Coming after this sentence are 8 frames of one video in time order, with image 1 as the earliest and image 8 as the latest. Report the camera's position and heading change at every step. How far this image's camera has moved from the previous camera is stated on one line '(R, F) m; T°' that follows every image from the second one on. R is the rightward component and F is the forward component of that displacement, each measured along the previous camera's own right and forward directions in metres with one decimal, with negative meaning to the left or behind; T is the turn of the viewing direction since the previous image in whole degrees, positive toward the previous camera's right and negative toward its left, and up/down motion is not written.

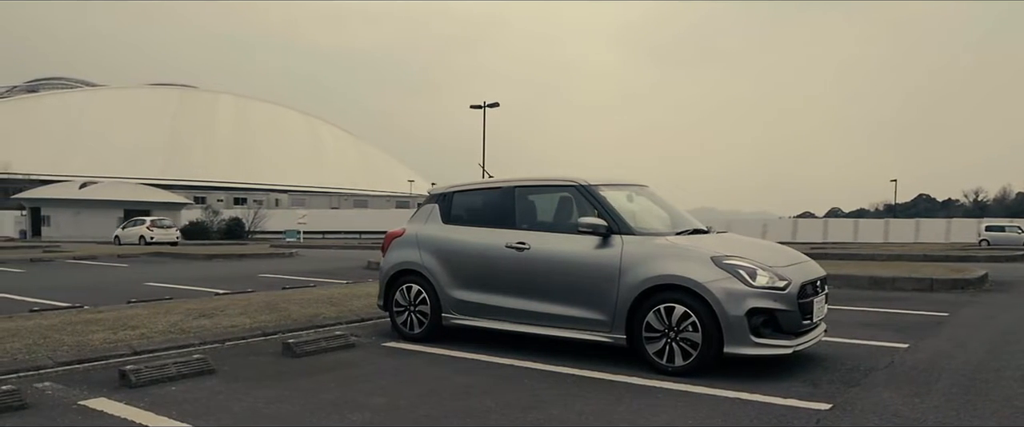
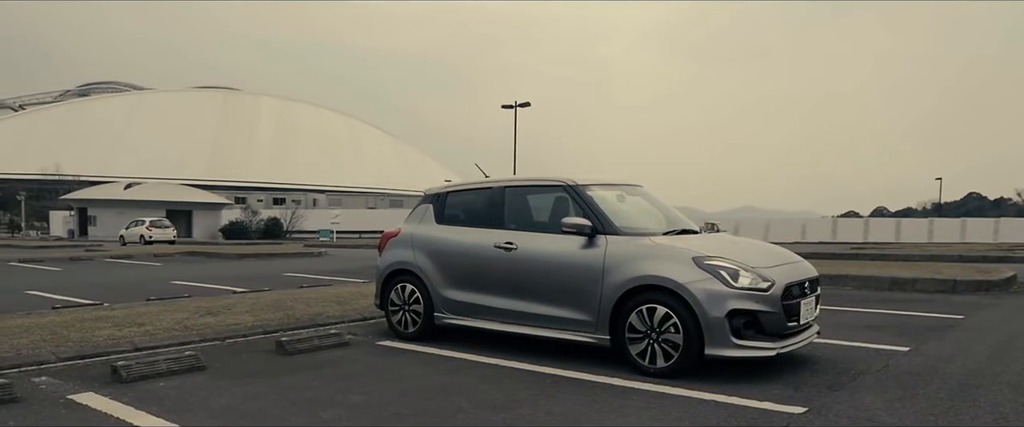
(+0.4, 0.0) m; -3°
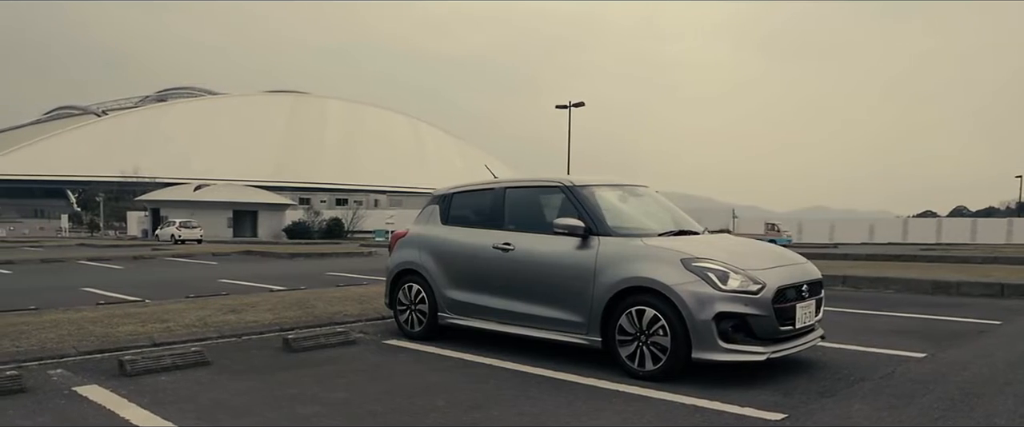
(+0.5, 0.0) m; -4°
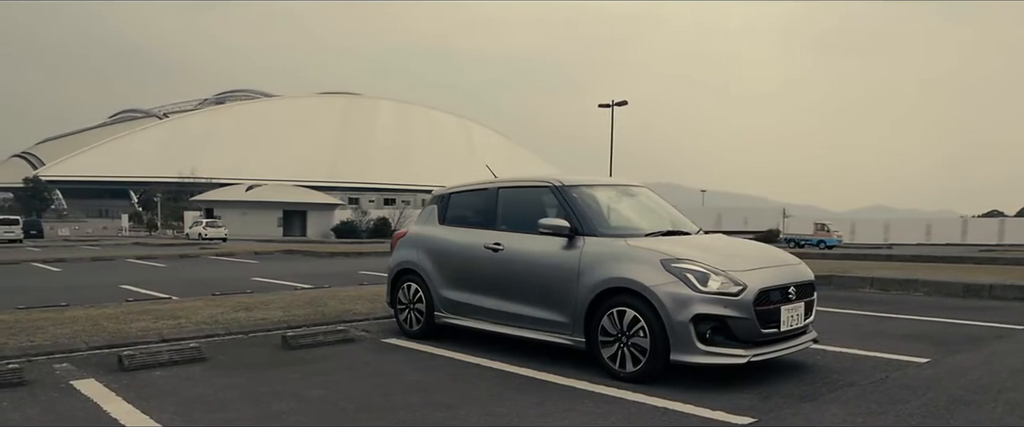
(+0.5, 0.0) m; -4°
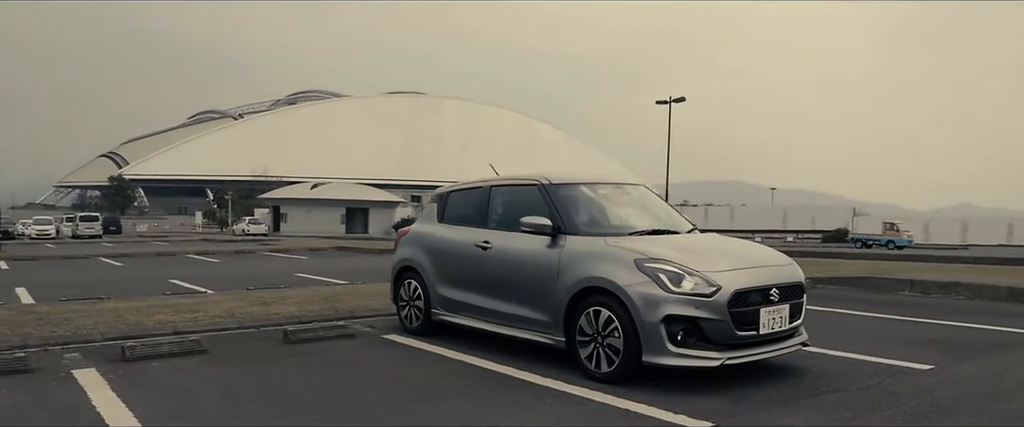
(+0.6, 0.0) m; -5°
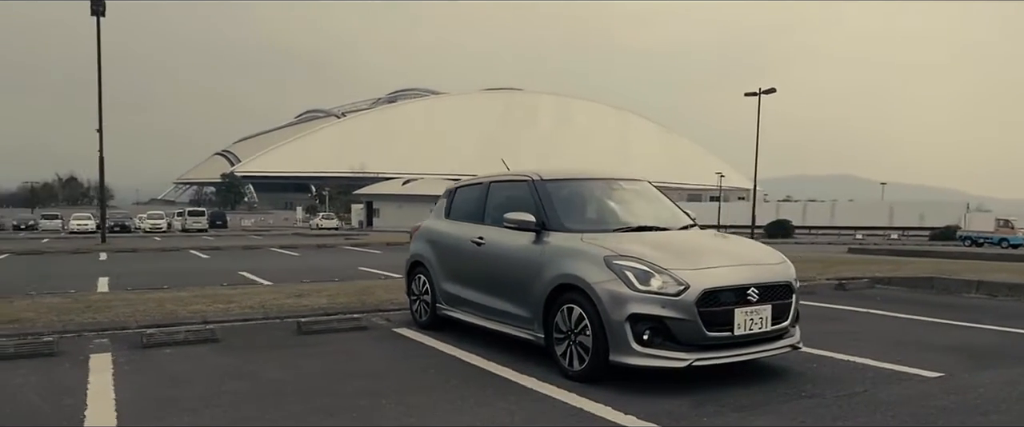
(+0.8, 0.0) m; -7°
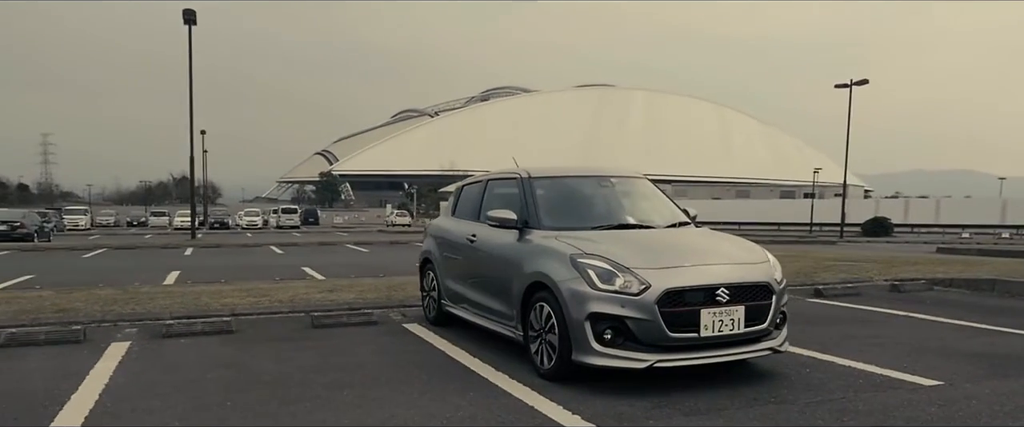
(+0.8, 0.0) m; -7°
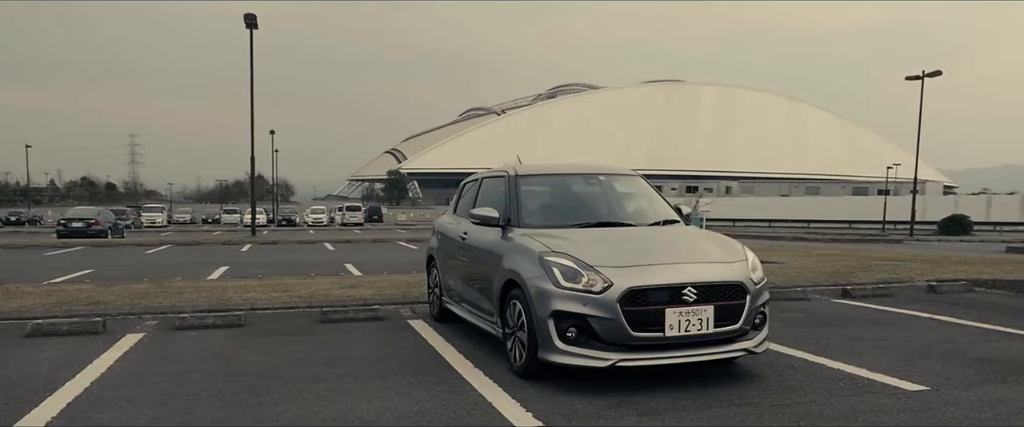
(+0.6, 0.0) m; -5°
